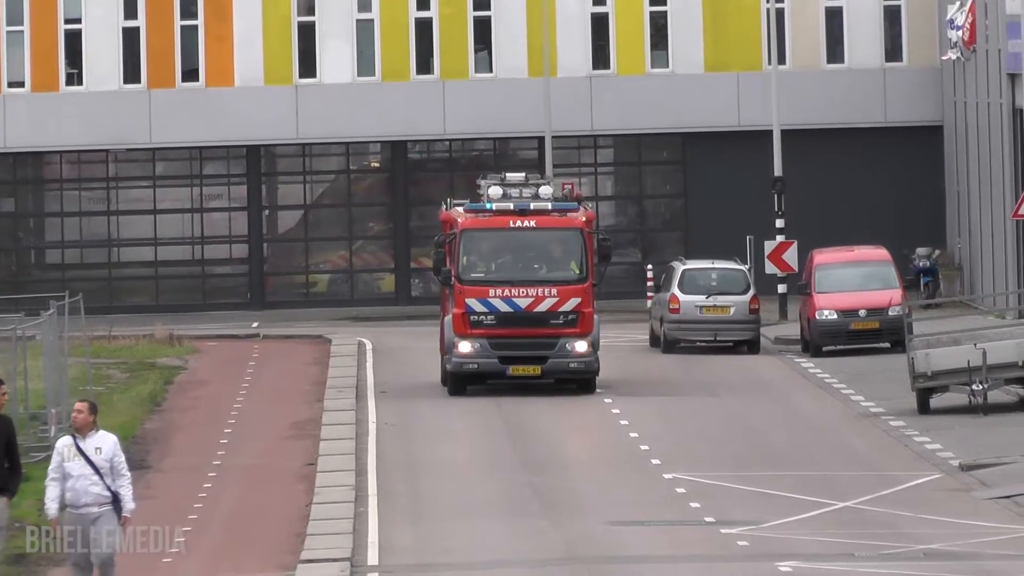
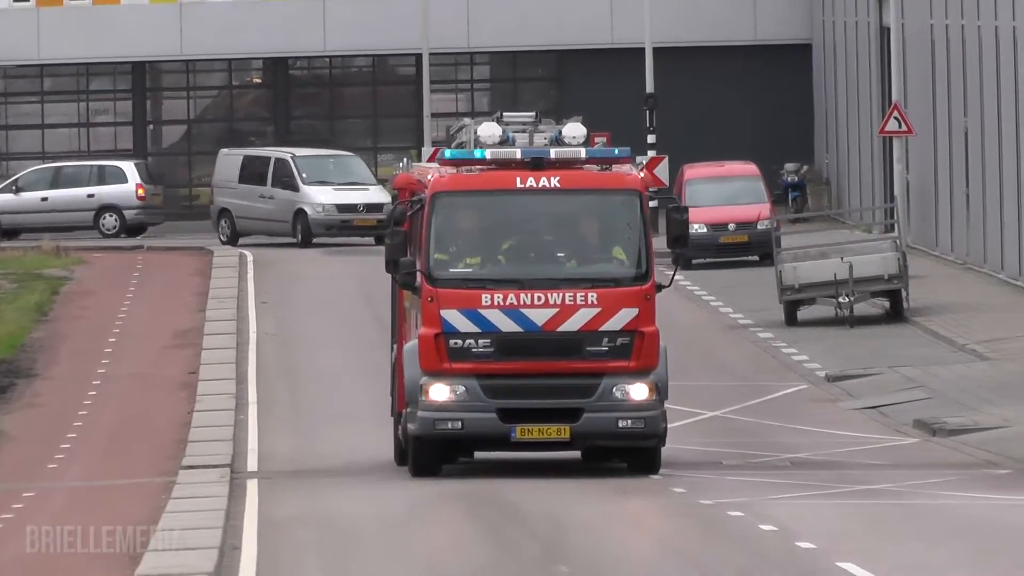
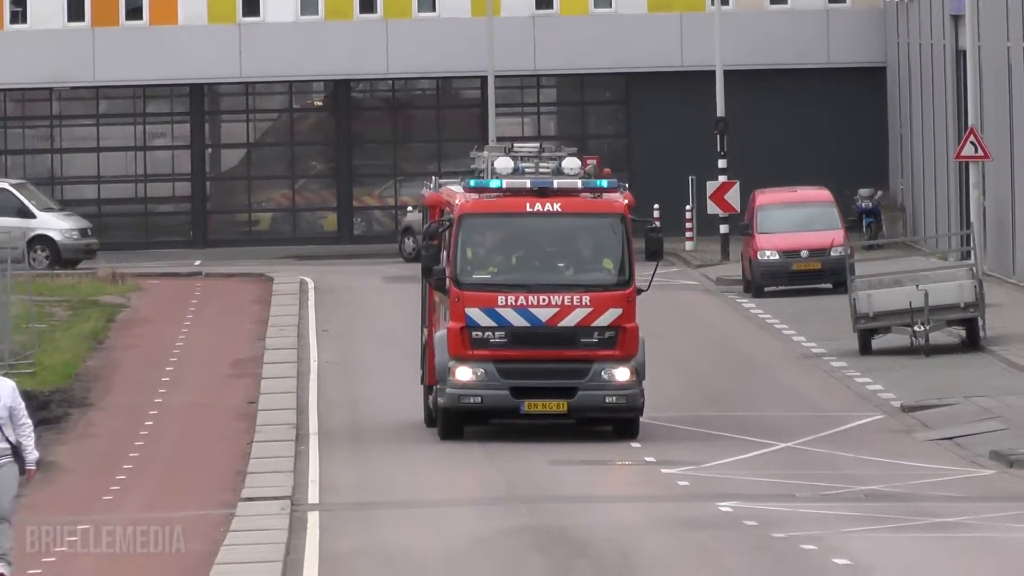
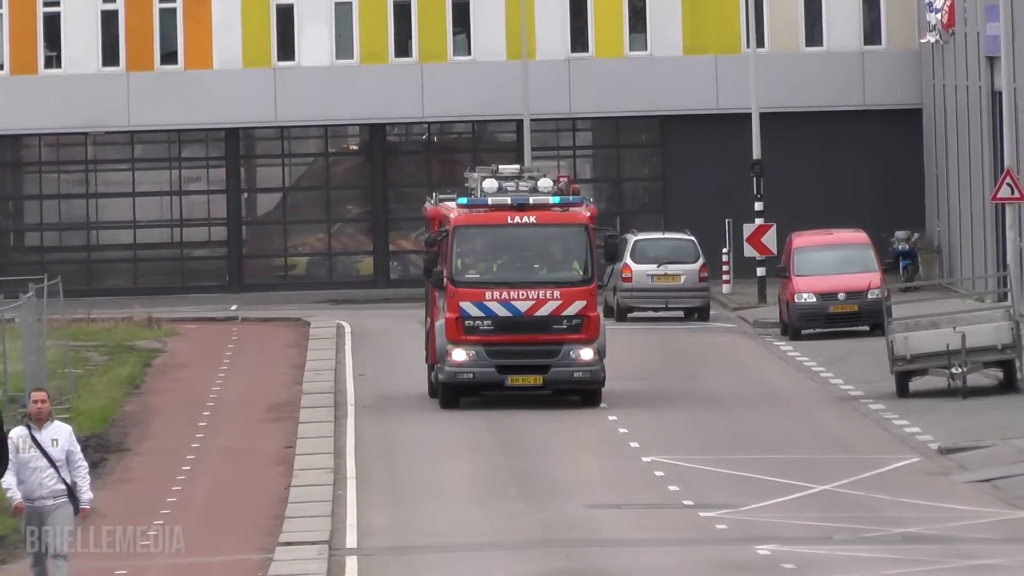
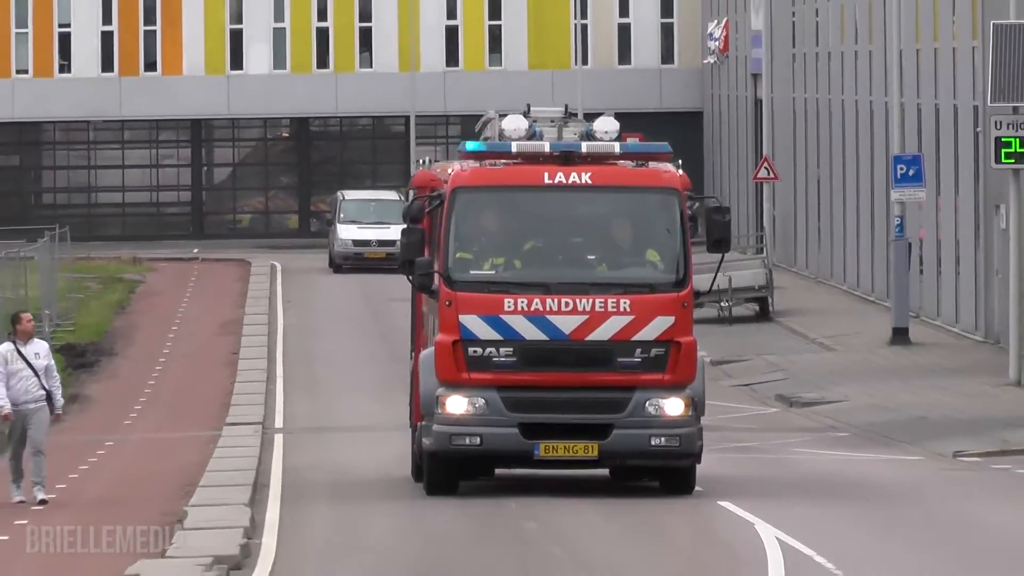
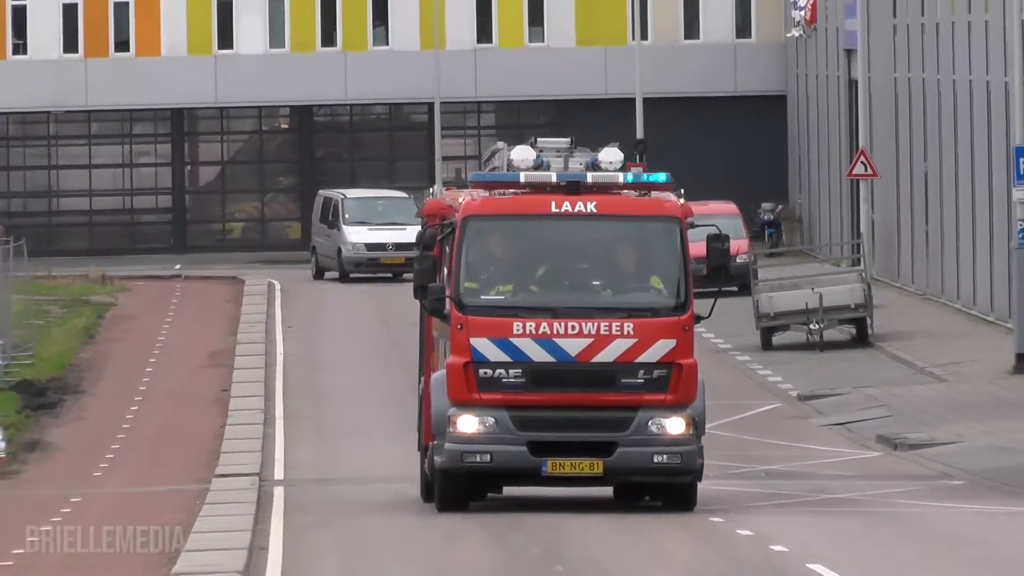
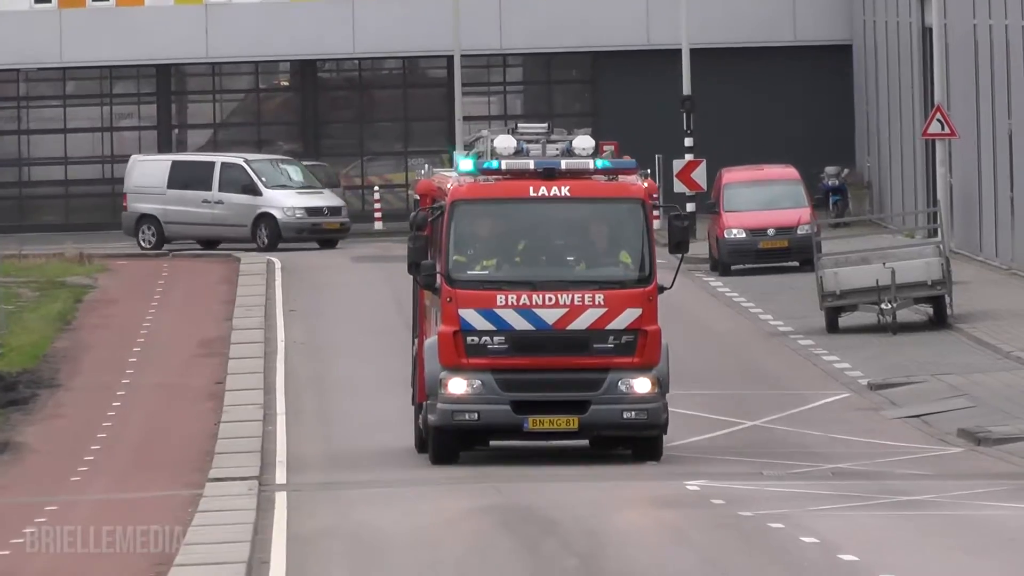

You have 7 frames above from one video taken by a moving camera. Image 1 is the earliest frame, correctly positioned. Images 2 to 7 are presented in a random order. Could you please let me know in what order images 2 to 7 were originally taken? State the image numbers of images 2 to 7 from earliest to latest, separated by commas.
4, 3, 7, 2, 6, 5
